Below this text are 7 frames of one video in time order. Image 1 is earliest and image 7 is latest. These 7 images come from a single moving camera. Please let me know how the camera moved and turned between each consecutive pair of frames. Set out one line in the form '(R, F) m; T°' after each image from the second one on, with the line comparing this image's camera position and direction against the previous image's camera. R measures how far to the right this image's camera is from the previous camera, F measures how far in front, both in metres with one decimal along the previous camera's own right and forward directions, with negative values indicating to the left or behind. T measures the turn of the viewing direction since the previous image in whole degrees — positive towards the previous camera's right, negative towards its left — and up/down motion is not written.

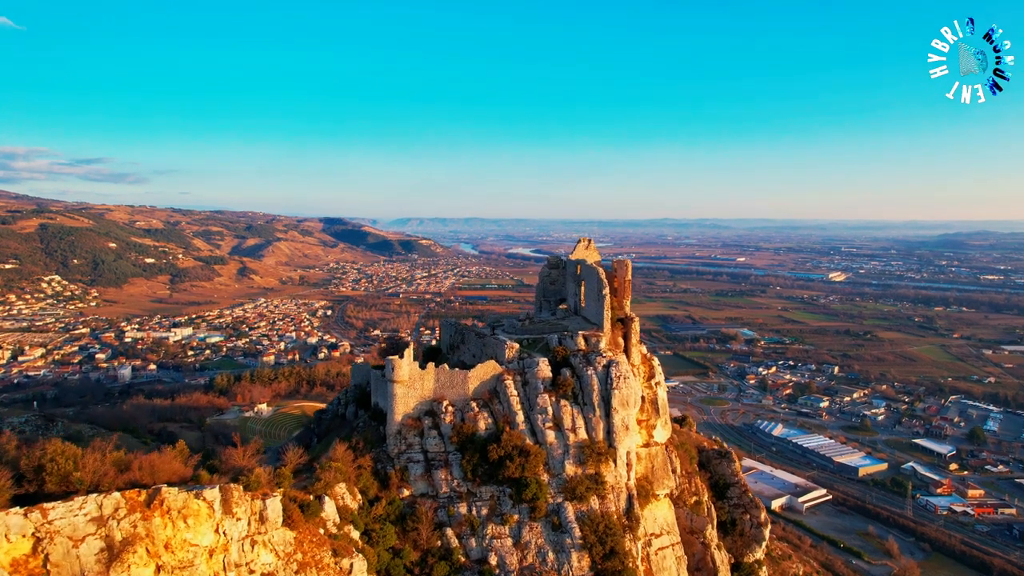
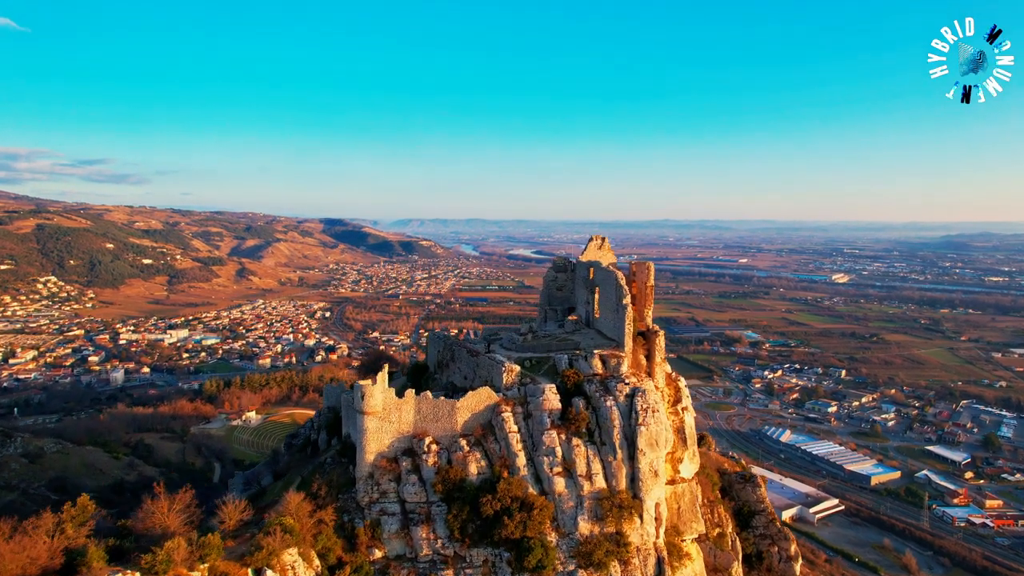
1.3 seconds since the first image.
(0.0, +1.6) m; 0°
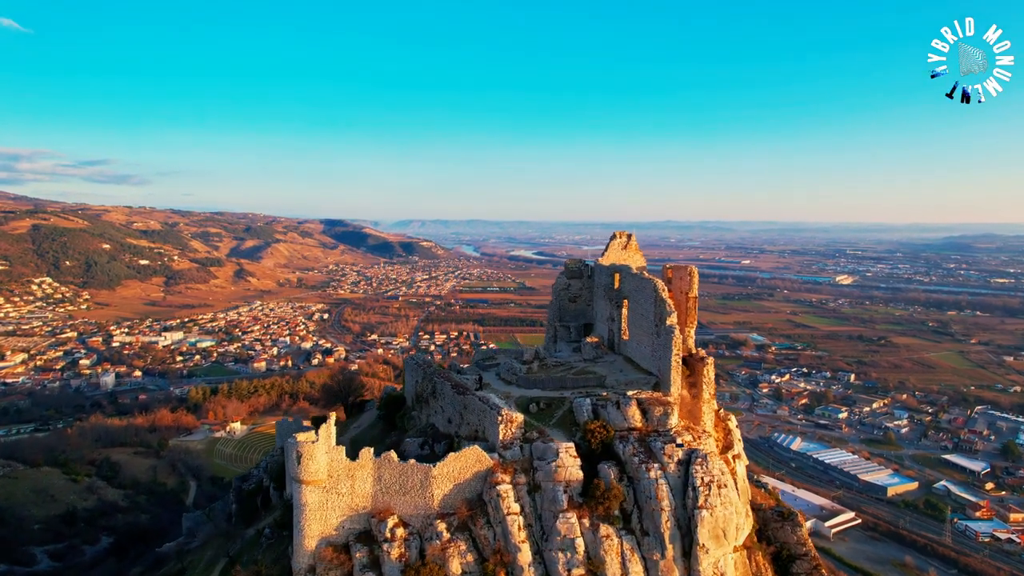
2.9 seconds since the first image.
(0.0, +2.0) m; 0°
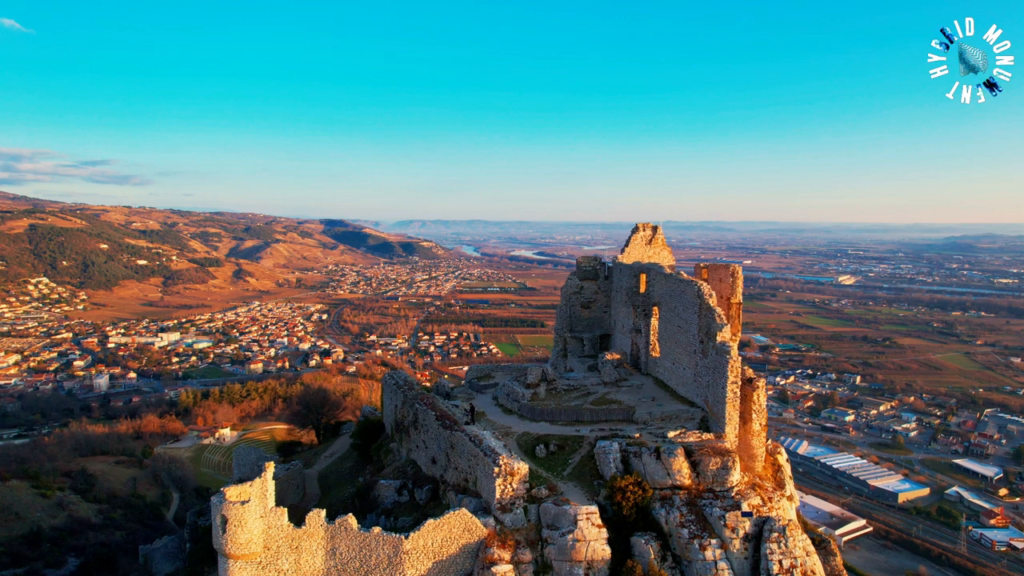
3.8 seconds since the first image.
(0.0, +1.2) m; 0°
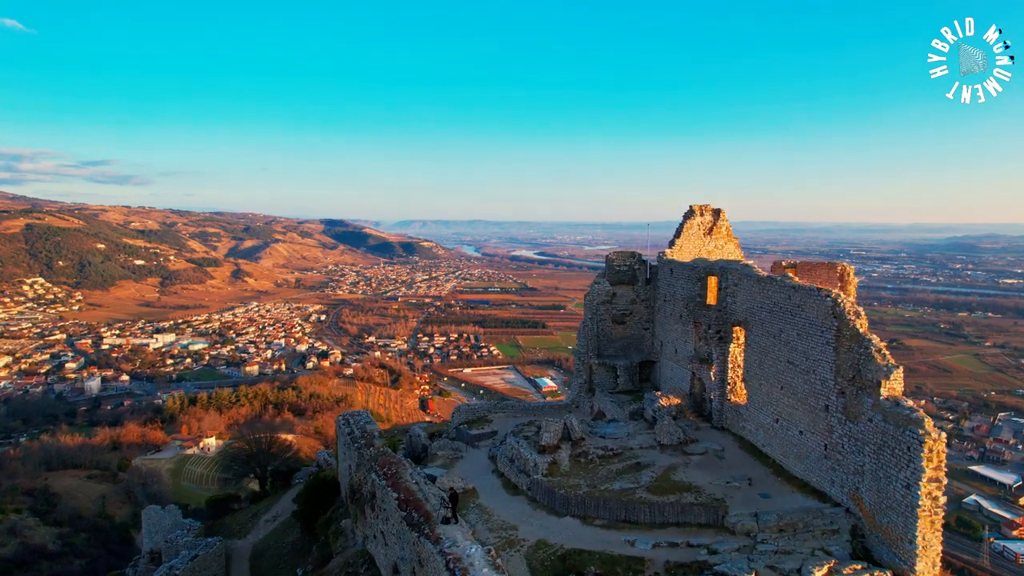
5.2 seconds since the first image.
(0.0, +1.7) m; 0°
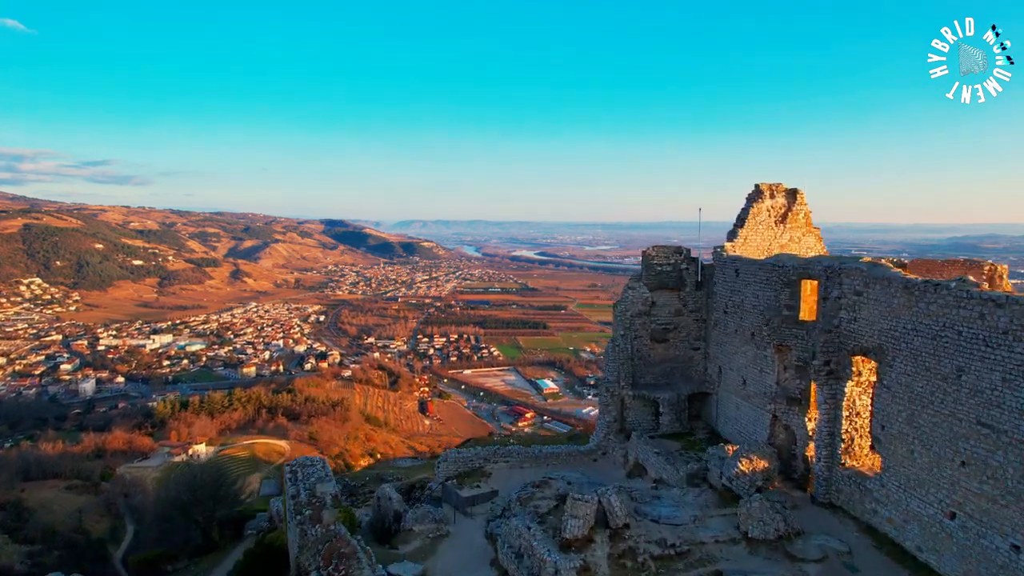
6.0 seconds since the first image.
(0.0, +1.1) m; 0°
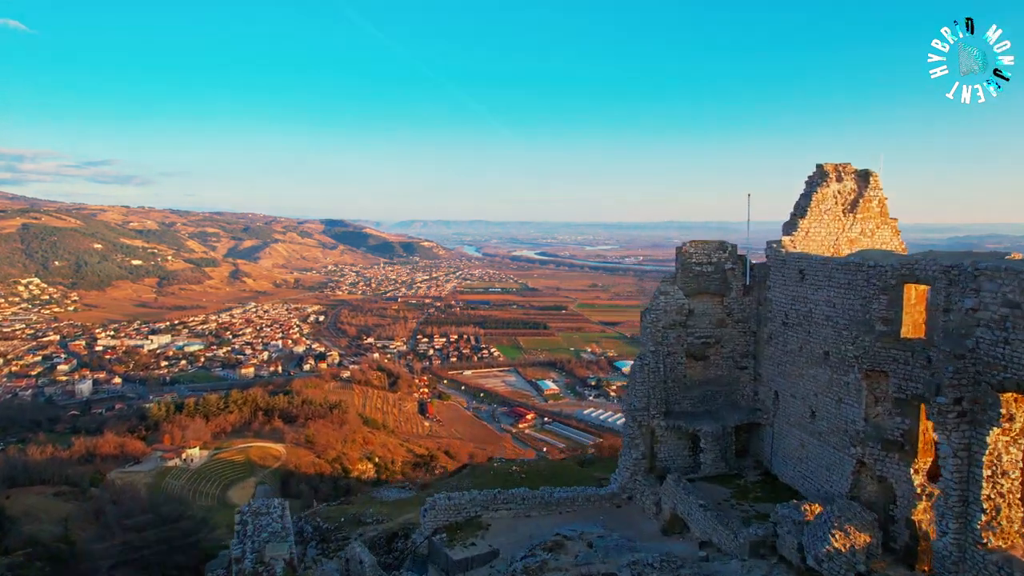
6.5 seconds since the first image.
(0.0, +0.6) m; 0°
